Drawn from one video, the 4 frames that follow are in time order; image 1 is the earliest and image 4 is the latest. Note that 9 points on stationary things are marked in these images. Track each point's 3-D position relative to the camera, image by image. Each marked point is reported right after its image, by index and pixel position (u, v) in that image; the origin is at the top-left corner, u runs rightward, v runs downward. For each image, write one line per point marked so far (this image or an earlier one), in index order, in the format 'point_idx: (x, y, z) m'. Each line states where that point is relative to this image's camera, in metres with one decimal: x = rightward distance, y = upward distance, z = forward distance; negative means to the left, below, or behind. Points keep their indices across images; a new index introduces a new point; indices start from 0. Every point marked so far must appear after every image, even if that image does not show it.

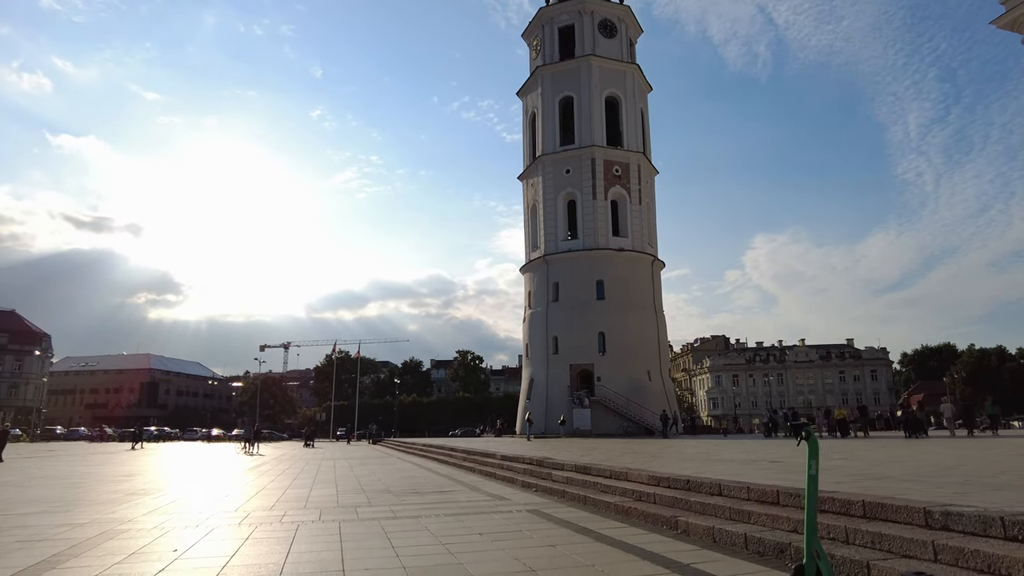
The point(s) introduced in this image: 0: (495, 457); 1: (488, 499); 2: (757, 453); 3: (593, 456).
0: (-0.3, -3.5, +13.4) m
1: (-0.3, -2.6, +8.1) m
2: (+4.7, -3.2, +12.6) m
3: (+1.5, -3.1, +12.1) m
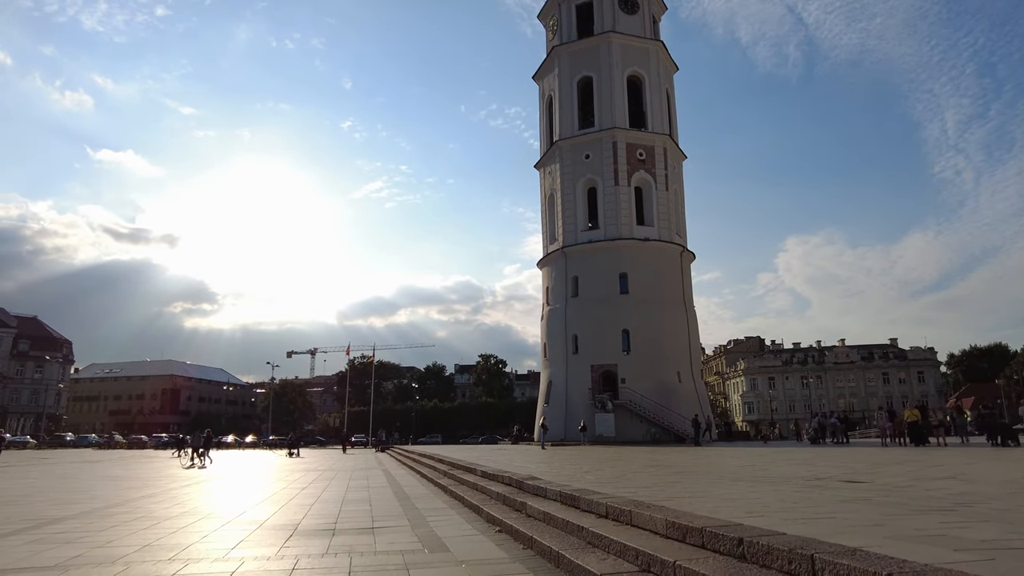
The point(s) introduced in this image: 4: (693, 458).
0: (-0.5, -3.0, +10.6) m
1: (-0.7, -2.1, +5.2) m
2: (+4.5, -2.6, +9.5) m
3: (+1.3, -2.6, +9.2) m
4: (+3.8, -3.6, +13.8) m
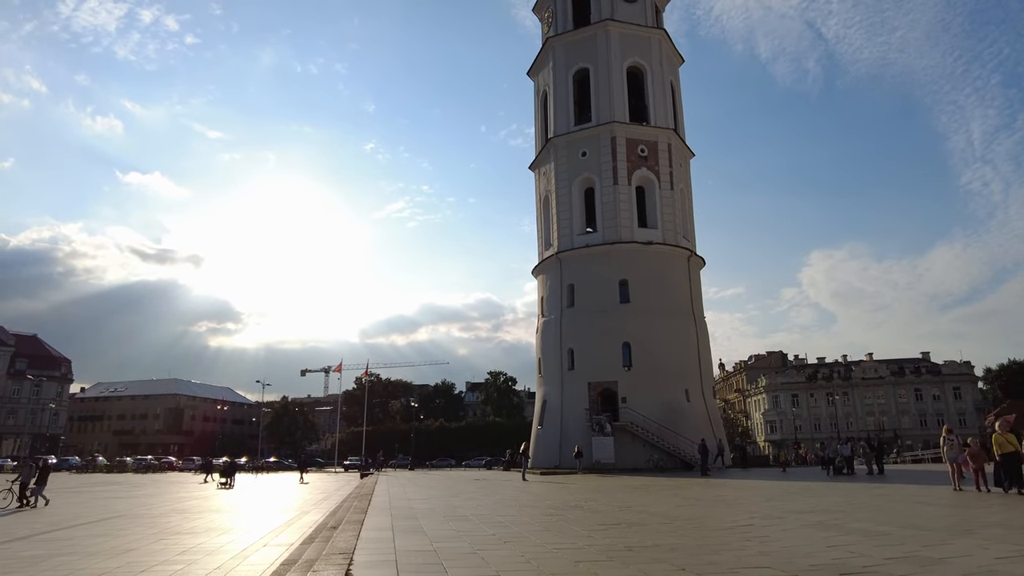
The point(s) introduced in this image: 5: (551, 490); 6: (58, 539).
0: (-1.8, -2.8, +7.4) m
1: (-2.2, -1.8, +2.0) m
2: (+3.2, -2.4, +6.2) m
3: (-0.1, -2.4, +5.9) m
4: (+2.7, -3.5, +10.4) m
5: (+0.9, -4.8, +15.6) m
6: (-6.9, -3.9, +9.8) m
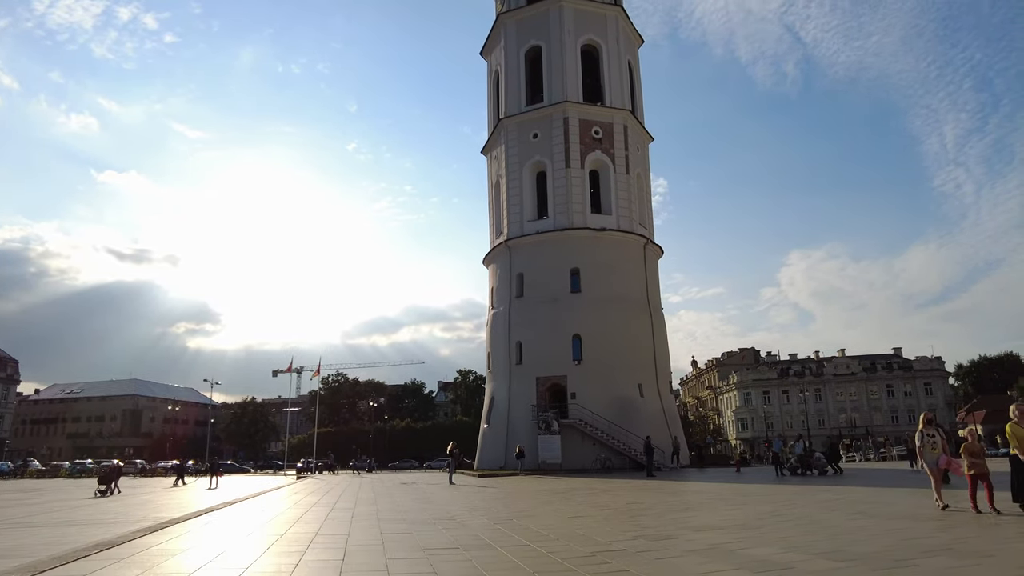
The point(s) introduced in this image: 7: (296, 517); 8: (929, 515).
0: (-3.6, -2.3, +5.3) m
1: (-3.9, -1.3, -0.1) m
2: (+1.4, -1.9, +4.2) m
3: (-1.9, -1.9, +3.9) m
4: (+0.7, -3.0, +8.5) m
5: (-1.2, -4.3, +13.6) m
6: (-8.8, -3.5, +7.5) m
7: (-3.3, -3.4, +9.7) m
8: (+5.2, -2.8, +8.3) m
